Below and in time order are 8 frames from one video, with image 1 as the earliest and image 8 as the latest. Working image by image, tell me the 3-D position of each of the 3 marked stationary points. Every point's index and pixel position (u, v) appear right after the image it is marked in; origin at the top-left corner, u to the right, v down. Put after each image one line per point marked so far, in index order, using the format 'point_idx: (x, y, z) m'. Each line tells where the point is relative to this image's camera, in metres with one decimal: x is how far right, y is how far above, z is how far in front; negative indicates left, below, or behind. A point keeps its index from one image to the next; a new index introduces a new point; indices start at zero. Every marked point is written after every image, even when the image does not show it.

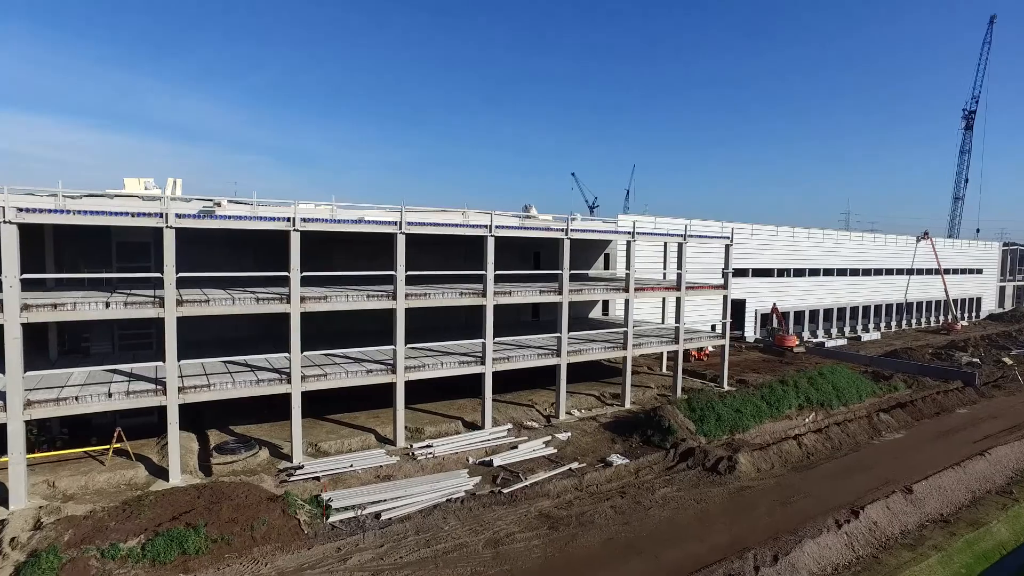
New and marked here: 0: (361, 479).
0: (-3.9, -4.9, +15.0) m
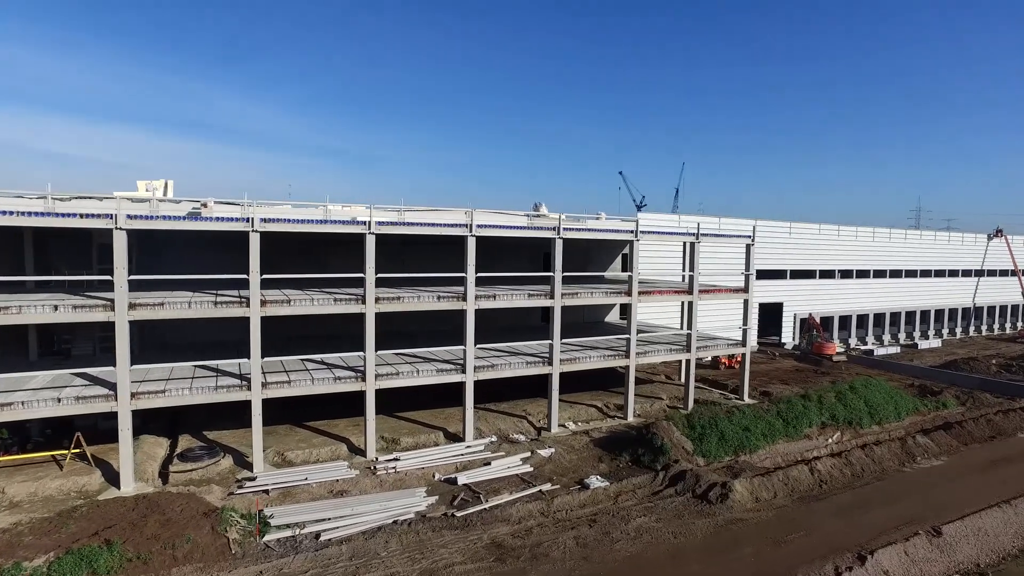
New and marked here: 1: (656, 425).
0: (-4.8, -5.0, +14.2) m
1: (+4.2, -4.1, +17.3) m
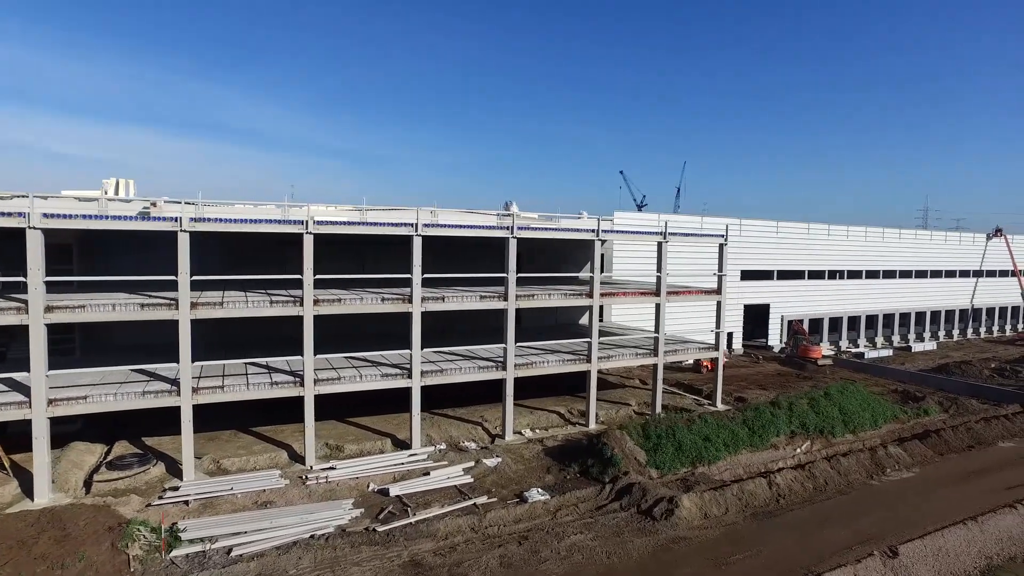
0: (-6.4, -5.0, +13.6) m
1: (+2.6, -4.1, +16.5) m
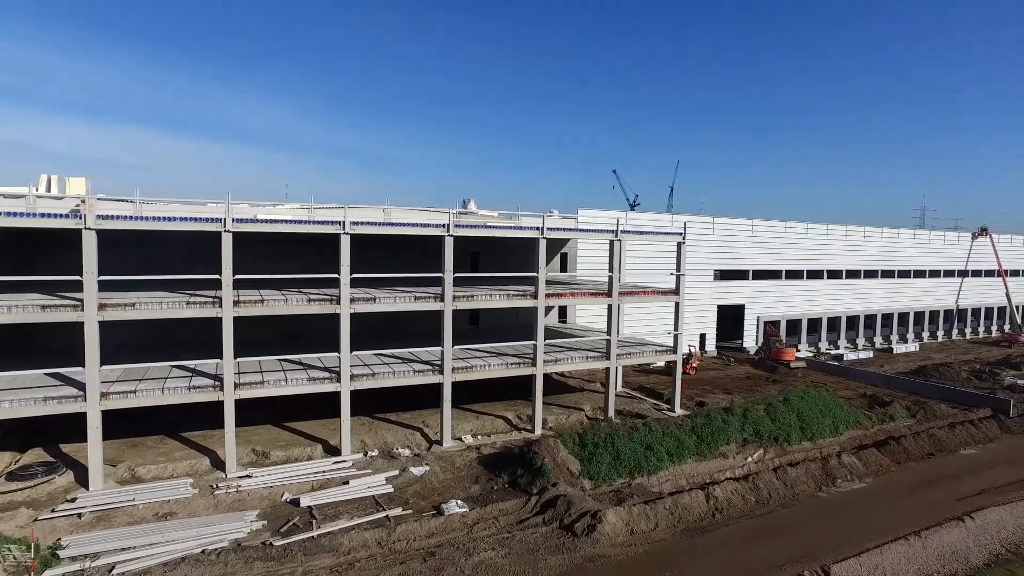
0: (-8.3, -5.0, +12.9) m
1: (+0.7, -4.1, +15.8) m
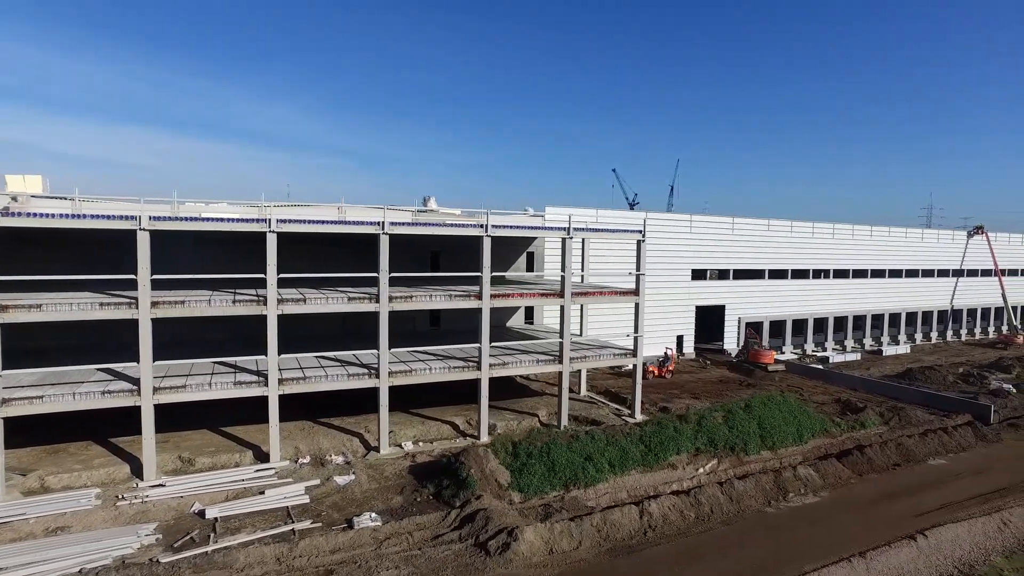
0: (-10.2, -5.1, +12.2) m
1: (-1.1, -4.1, +15.0) m
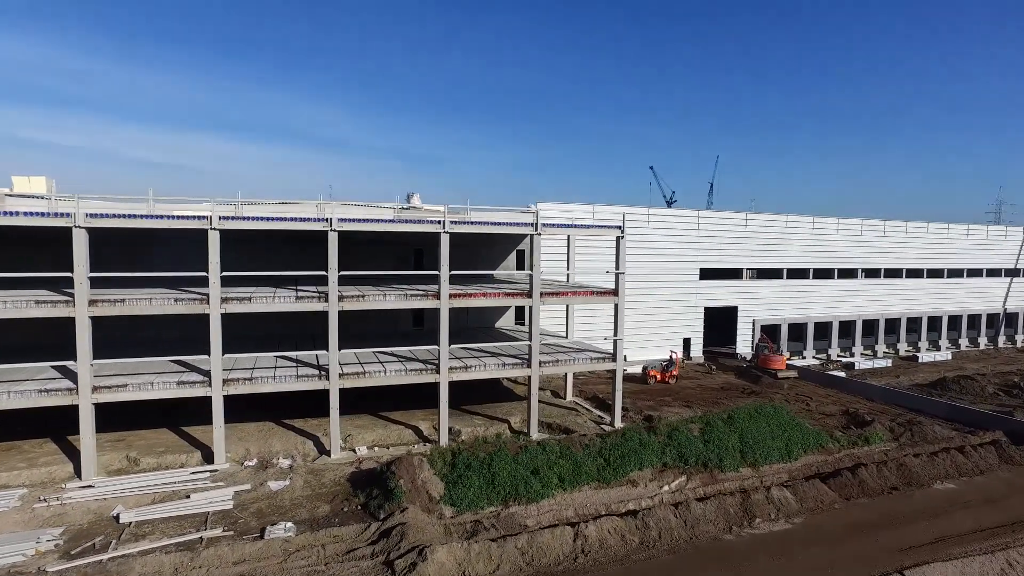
0: (-11.8, -5.0, +12.2) m
1: (-2.5, -4.1, +14.1) m
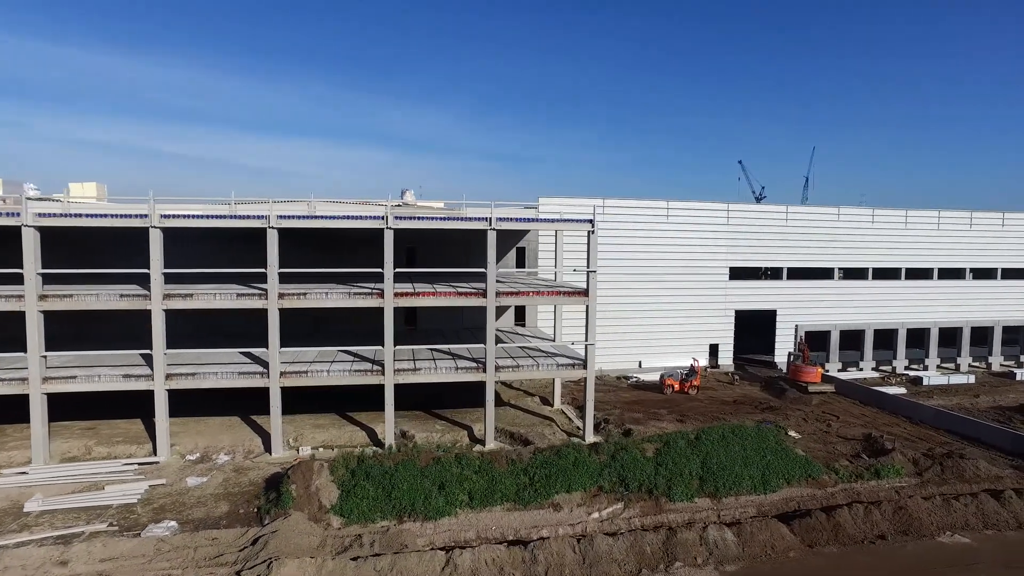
0: (-14.1, -4.9, +13.3) m
1: (-4.6, -4.1, +13.5) m
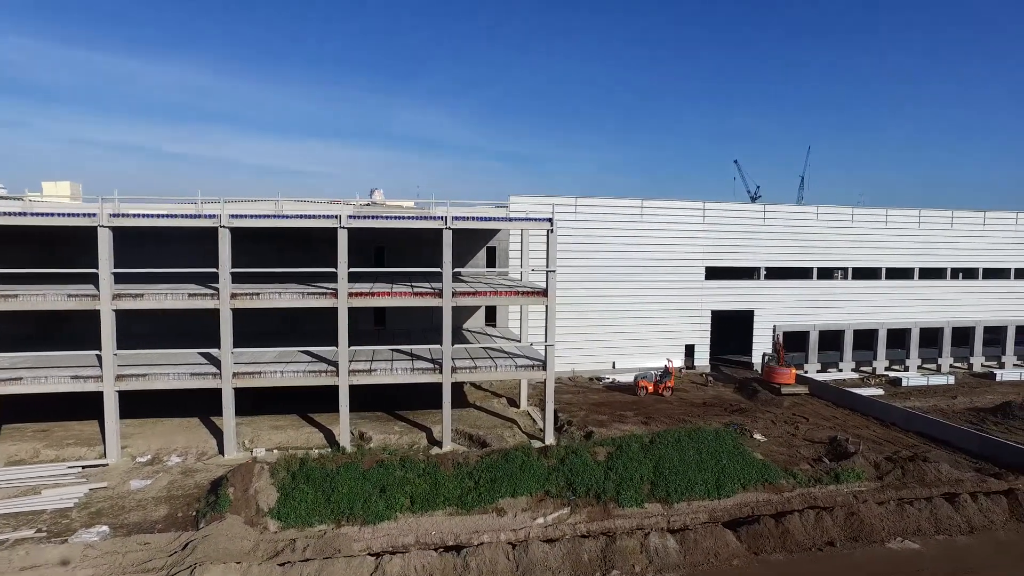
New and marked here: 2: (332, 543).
0: (-15.4, -4.8, +13.1) m
1: (-5.8, -4.0, +13.3) m
2: (-3.5, -5.1, +11.6) m
